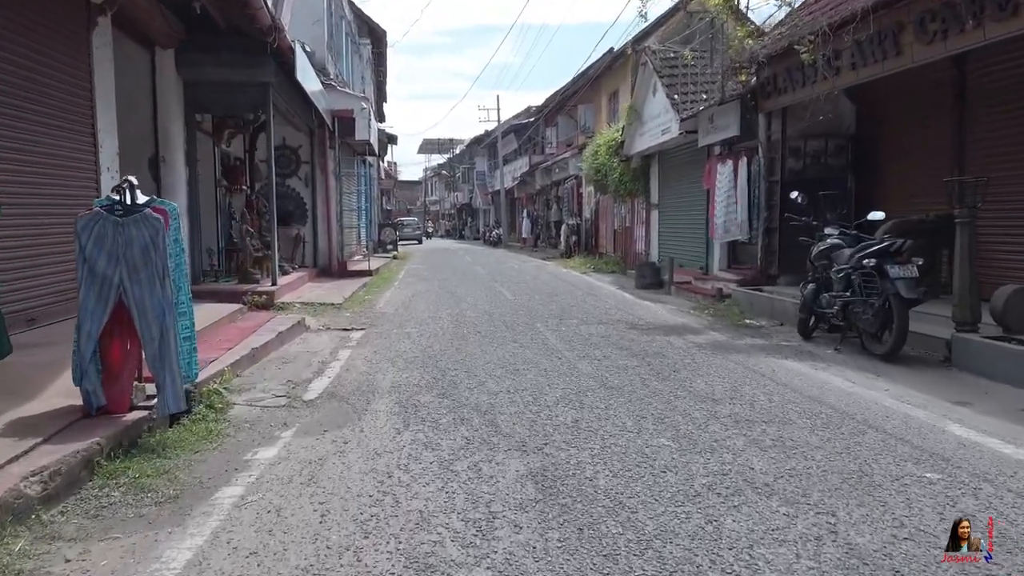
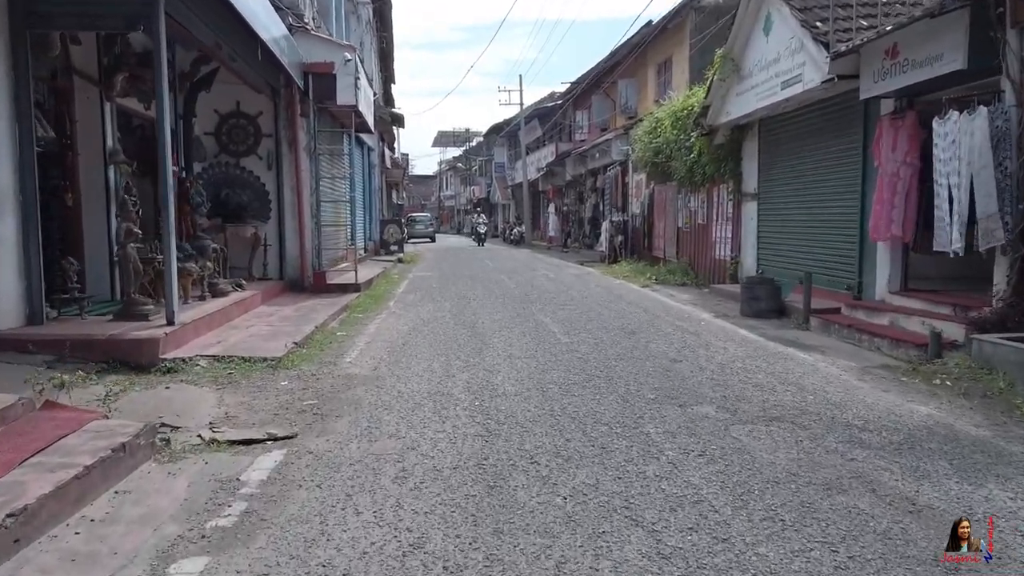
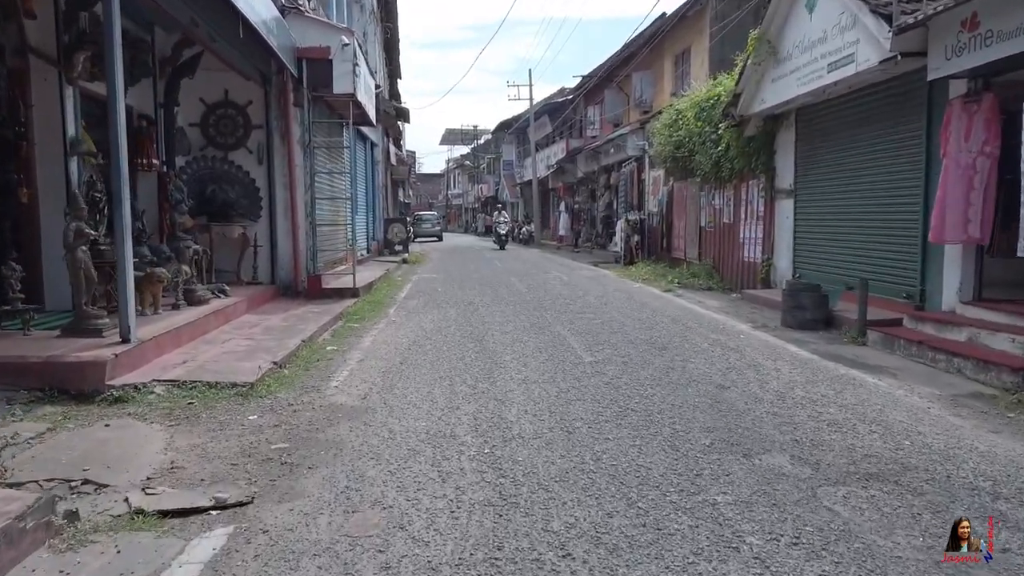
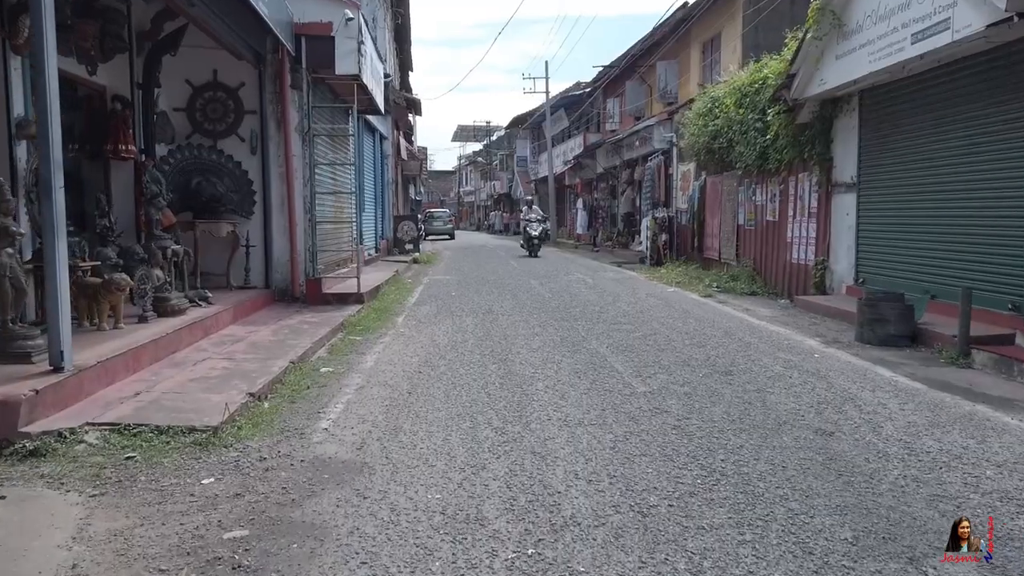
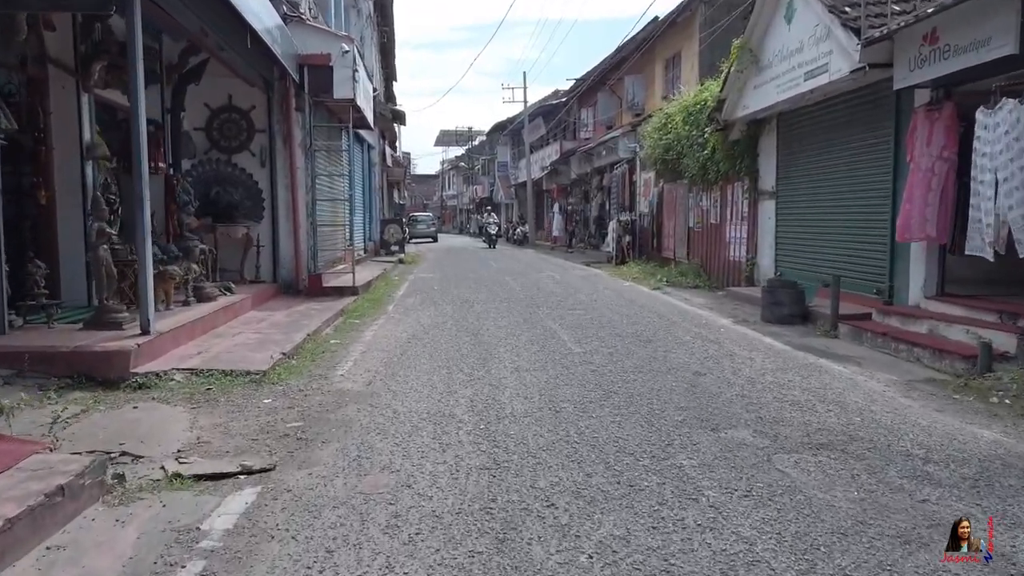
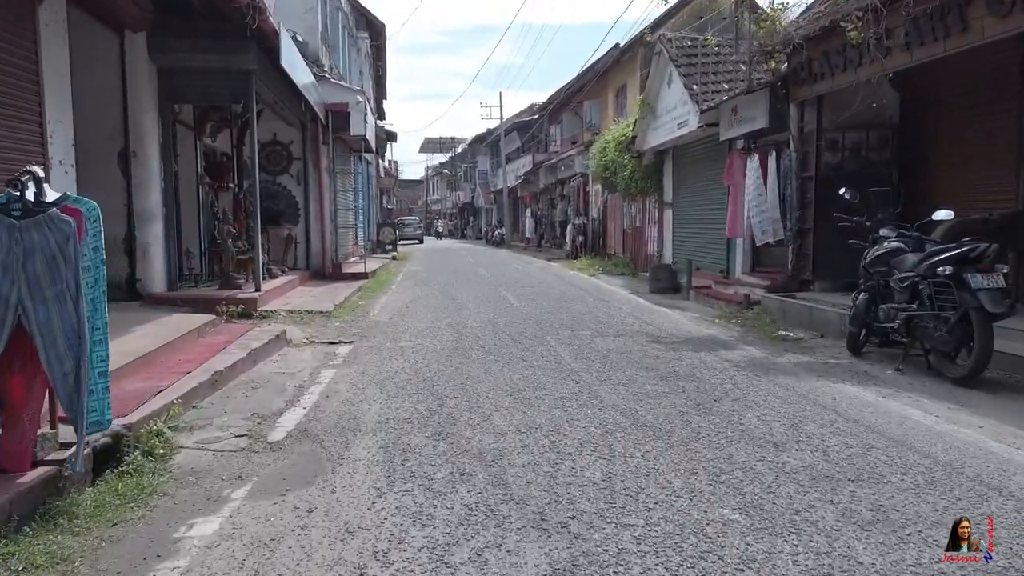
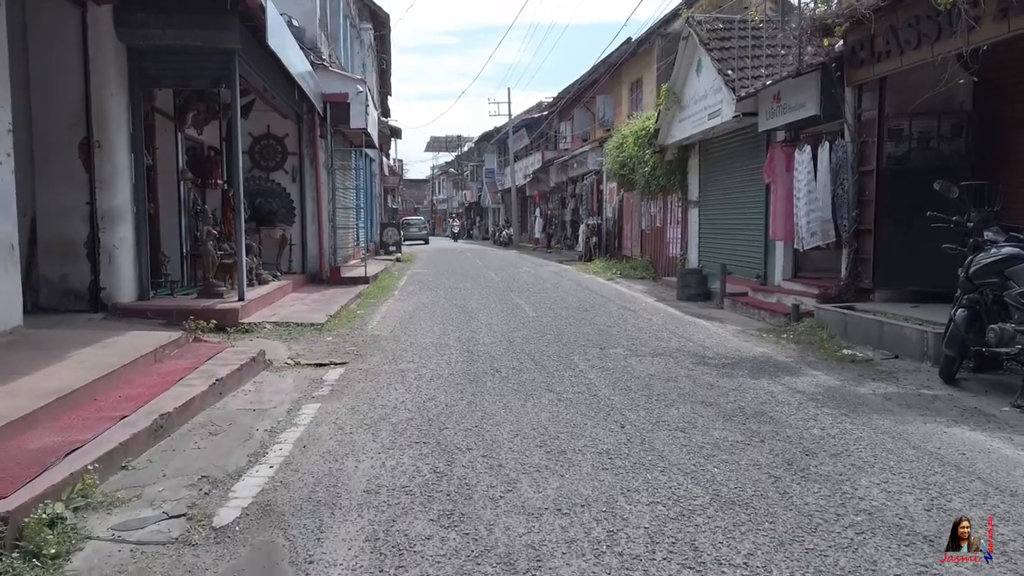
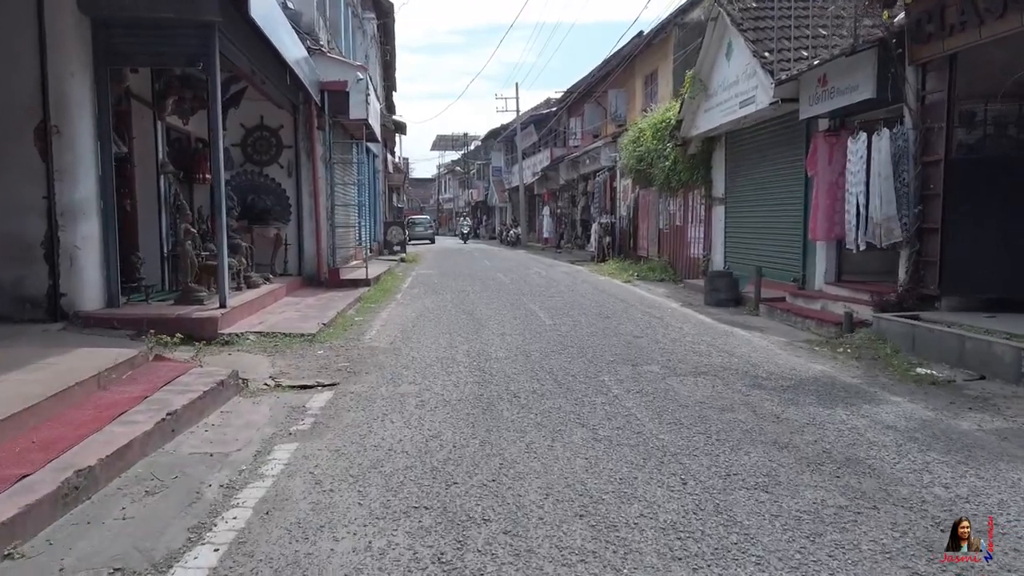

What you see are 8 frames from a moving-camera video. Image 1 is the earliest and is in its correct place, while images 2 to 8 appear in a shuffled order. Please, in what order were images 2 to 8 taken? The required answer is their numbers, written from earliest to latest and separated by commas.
6, 7, 8, 2, 5, 3, 4
